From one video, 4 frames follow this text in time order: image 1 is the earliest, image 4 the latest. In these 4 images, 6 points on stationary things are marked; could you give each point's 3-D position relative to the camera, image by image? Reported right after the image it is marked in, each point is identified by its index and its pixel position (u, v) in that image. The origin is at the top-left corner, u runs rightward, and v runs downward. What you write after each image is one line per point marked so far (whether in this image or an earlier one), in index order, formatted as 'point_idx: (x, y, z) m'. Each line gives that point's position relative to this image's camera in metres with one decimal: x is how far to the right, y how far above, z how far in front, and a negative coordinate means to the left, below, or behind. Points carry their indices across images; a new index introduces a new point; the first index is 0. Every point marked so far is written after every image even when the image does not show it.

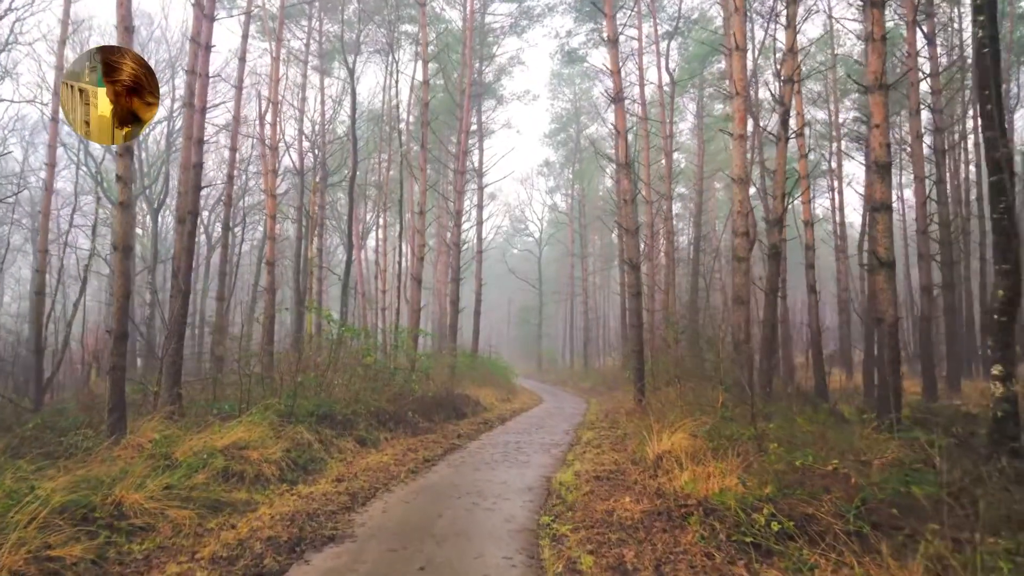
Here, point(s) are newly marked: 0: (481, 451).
0: (-0.4, -2.2, +8.6) m
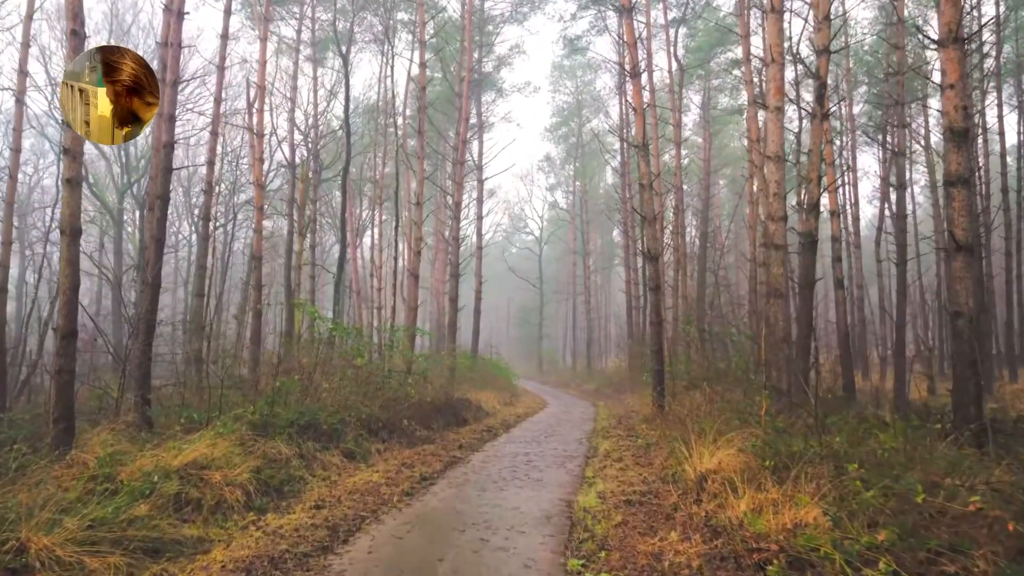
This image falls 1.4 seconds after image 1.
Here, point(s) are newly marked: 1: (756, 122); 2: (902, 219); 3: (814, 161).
0: (-0.3, -2.1, +7.5) m
1: (+6.5, +4.4, +17.2) m
2: (+8.9, +1.5, +14.6) m
3: (+4.5, +1.9, +9.5) m
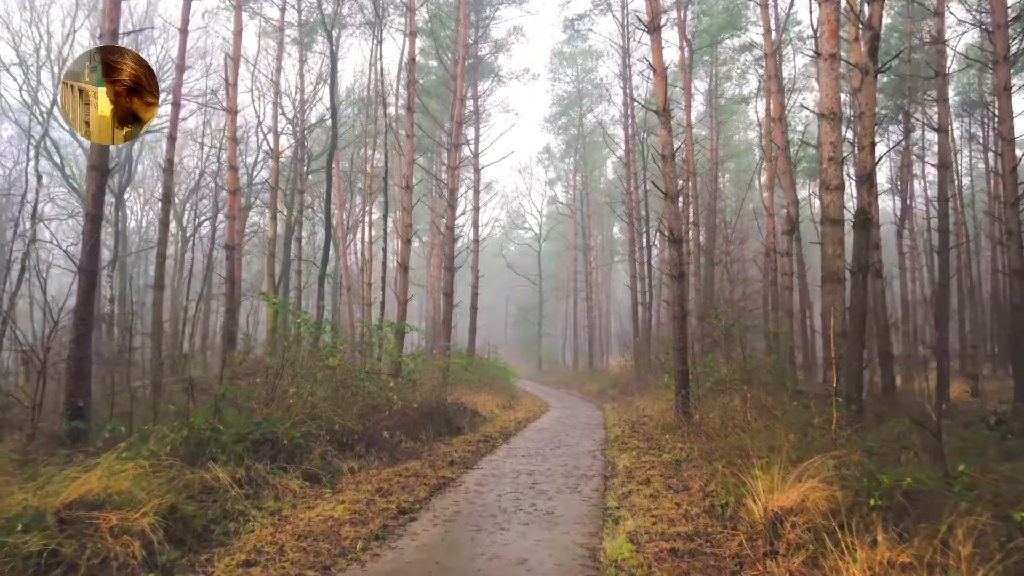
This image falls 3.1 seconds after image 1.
0: (-0.3, -1.9, +6.0) m
1: (+6.5, +4.6, +15.7) m
2: (+8.8, +1.7, +13.2) m
3: (+4.5, +2.1, +8.1) m
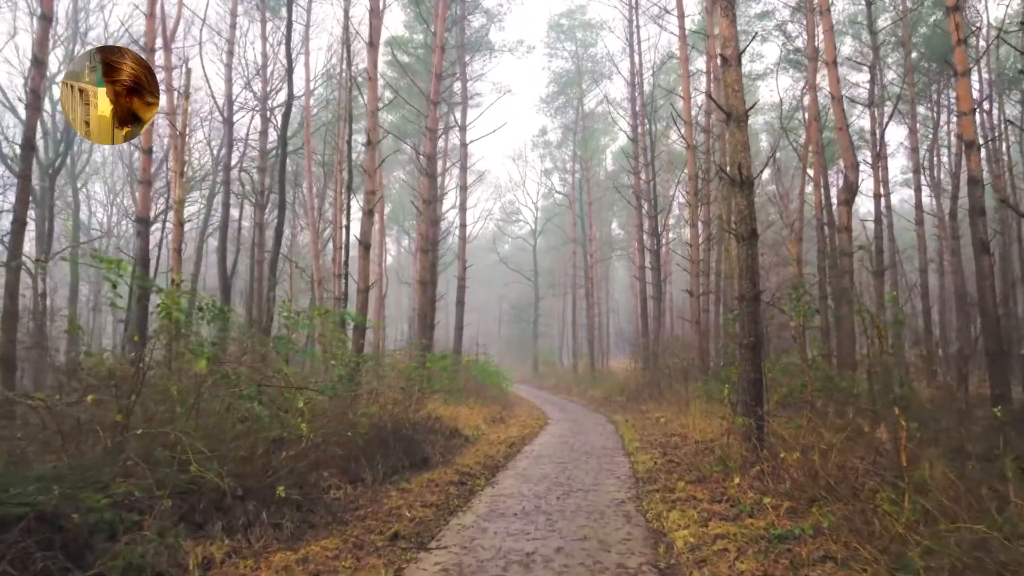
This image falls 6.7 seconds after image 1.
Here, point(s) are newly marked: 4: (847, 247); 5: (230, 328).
0: (-0.4, -1.6, +3.0) m
1: (+6.3, +4.9, +12.8) m
2: (+8.7, +2.0, +10.2) m
3: (+4.4, +2.4, +5.1) m
4: (+6.2, +0.8, +11.9) m
5: (-2.5, -0.3, +5.7) m
